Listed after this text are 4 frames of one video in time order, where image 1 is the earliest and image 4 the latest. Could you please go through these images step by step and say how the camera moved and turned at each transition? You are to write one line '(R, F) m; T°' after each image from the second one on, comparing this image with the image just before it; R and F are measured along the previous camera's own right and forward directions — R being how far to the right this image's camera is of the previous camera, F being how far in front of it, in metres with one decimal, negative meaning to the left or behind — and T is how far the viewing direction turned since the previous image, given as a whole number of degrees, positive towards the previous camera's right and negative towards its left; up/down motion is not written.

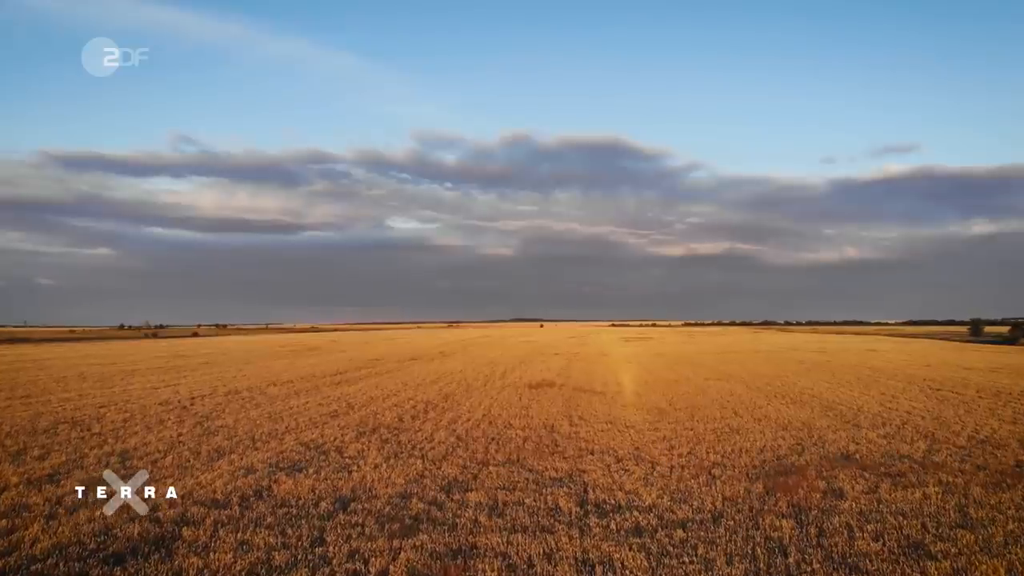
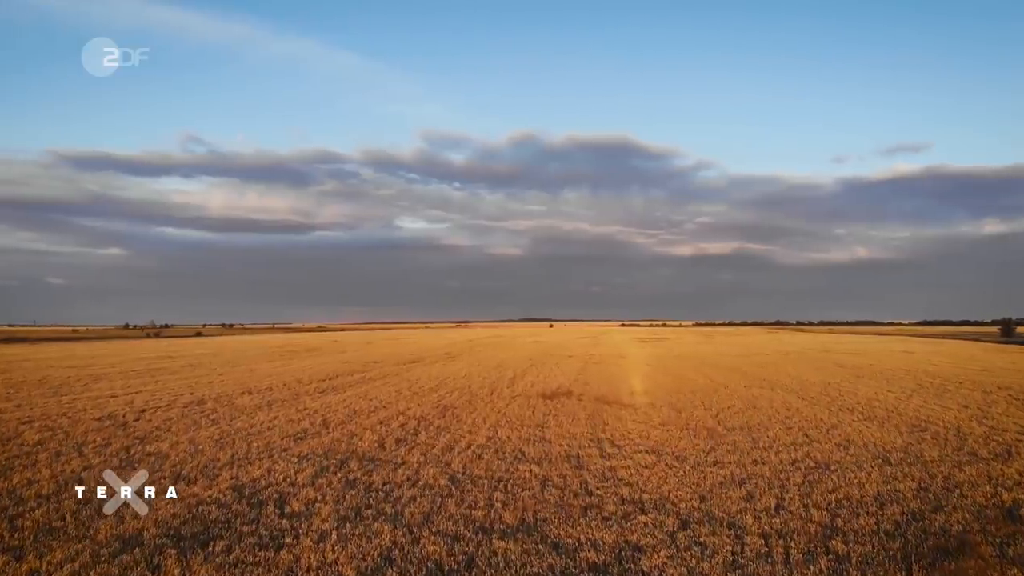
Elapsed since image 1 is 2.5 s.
(-0.1, +3.4) m; -1°
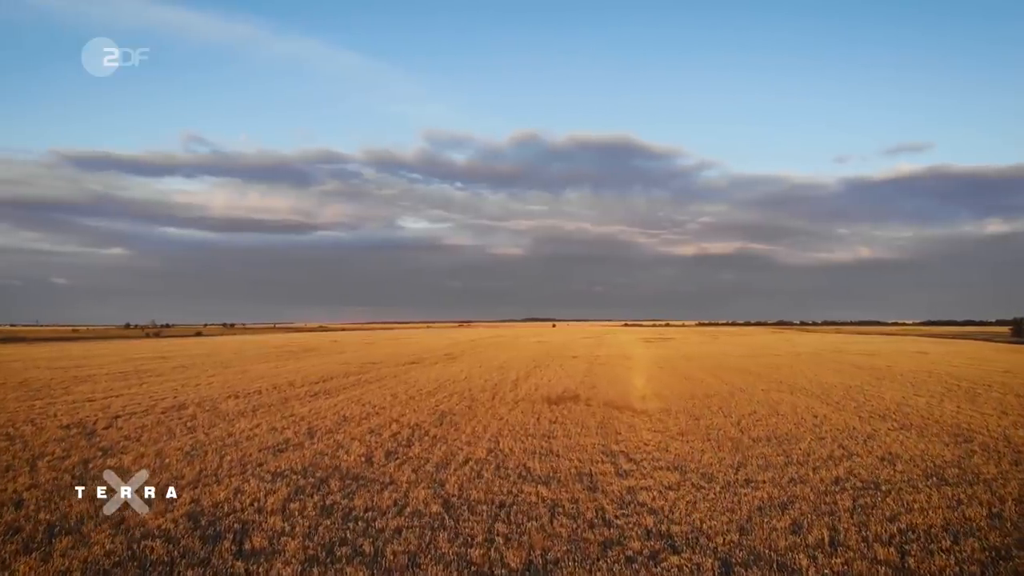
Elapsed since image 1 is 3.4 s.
(0.0, +1.3) m; 0°
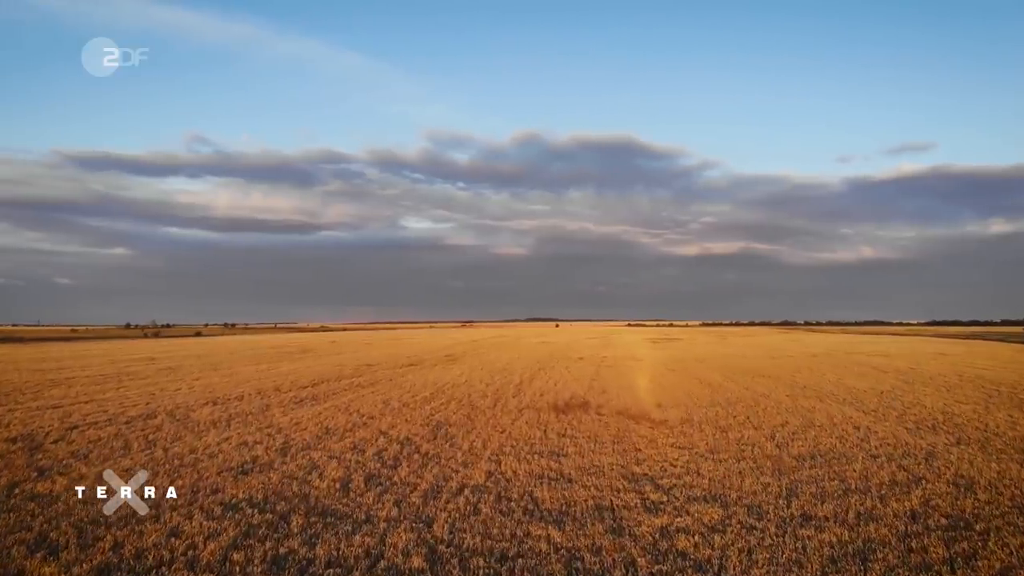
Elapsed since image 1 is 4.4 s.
(0.0, +1.7) m; 0°
